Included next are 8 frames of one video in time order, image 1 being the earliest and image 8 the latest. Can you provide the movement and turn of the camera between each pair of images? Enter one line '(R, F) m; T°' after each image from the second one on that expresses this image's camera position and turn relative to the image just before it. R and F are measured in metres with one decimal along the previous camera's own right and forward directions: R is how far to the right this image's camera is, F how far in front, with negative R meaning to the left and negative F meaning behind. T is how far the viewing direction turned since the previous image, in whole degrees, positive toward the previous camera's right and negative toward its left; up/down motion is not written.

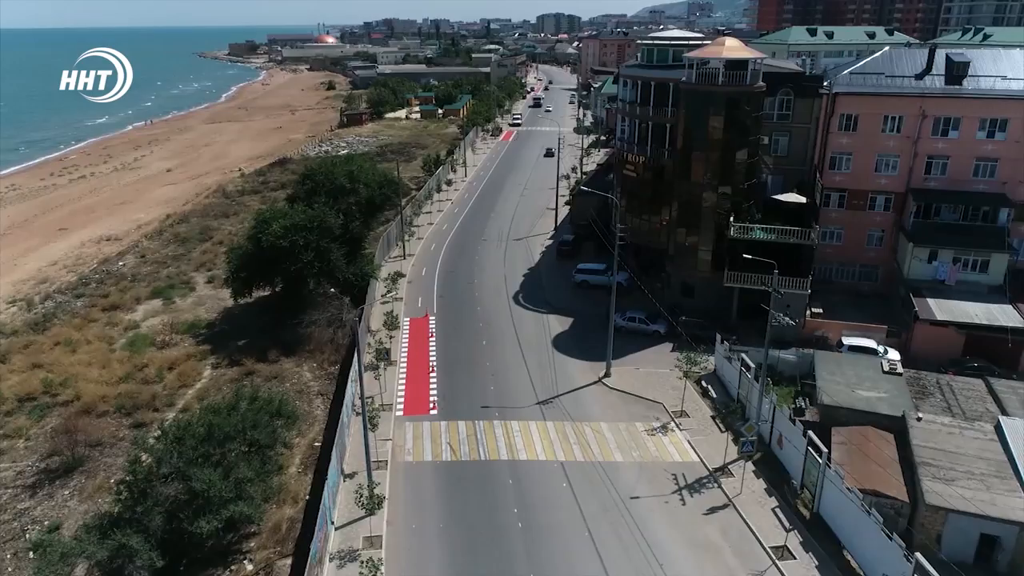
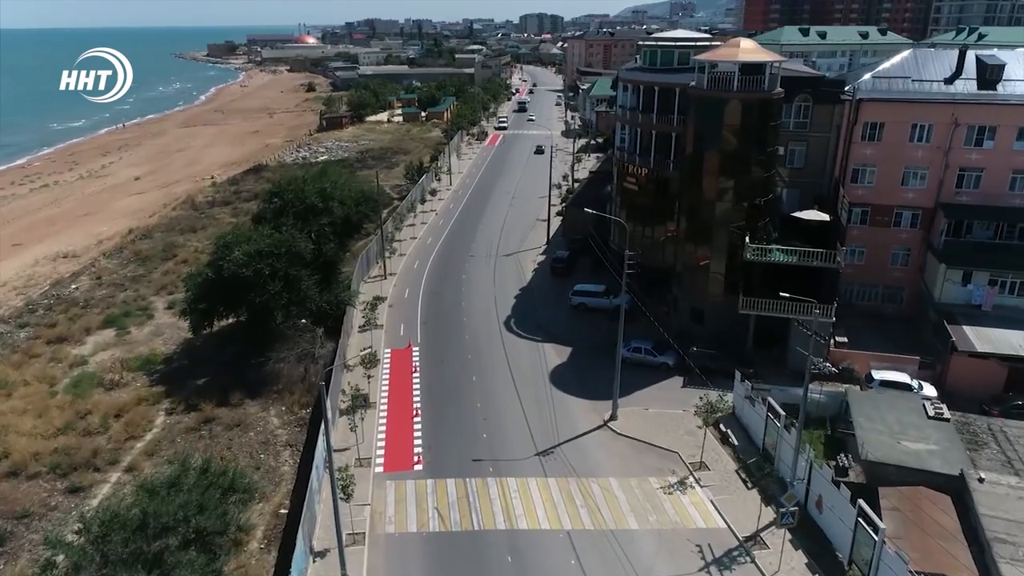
(-0.4, +4.0) m; +1°
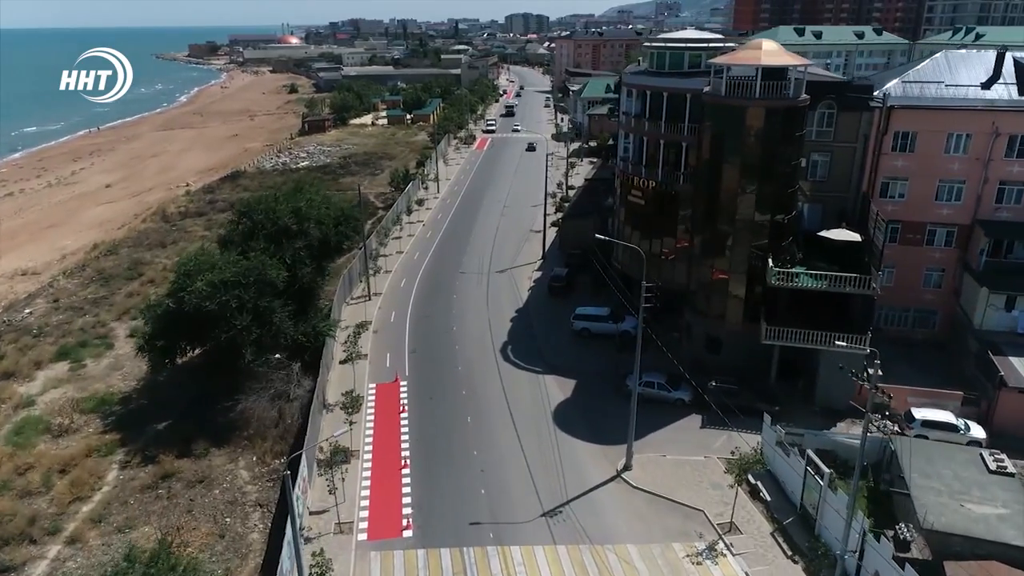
(-0.5, +3.6) m; +1°
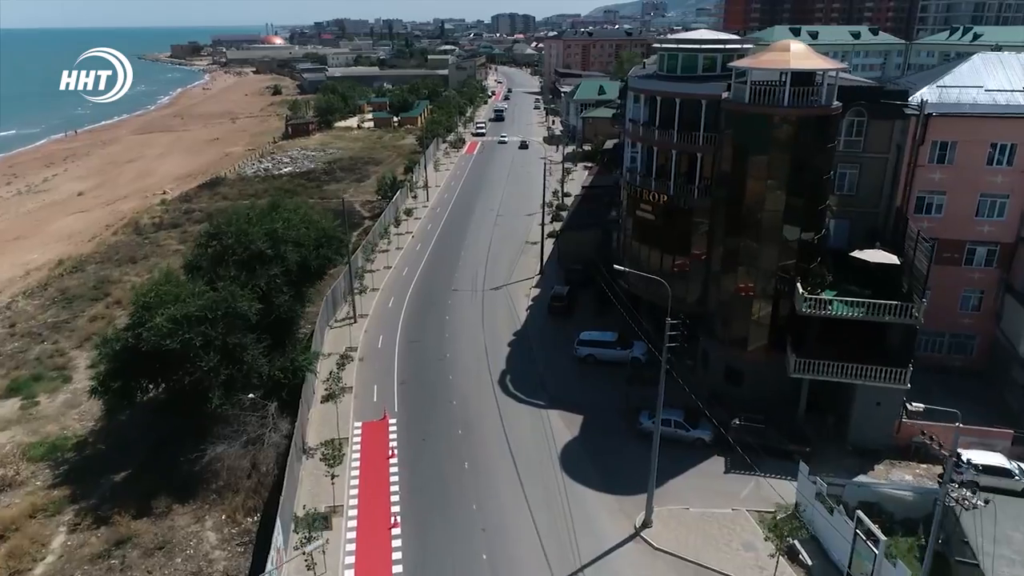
(-0.5, +3.3) m; +1°
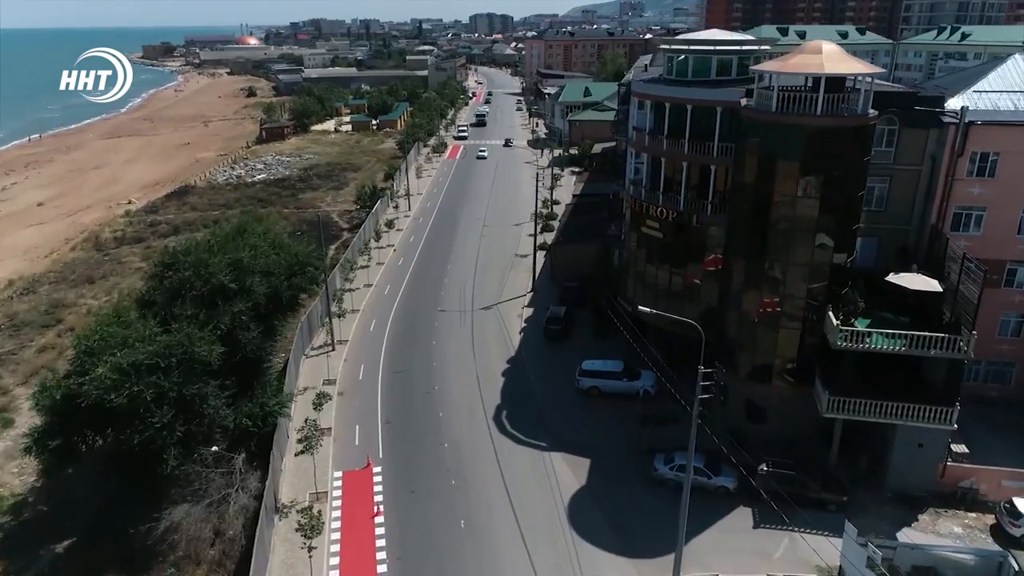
(-0.7, +3.3) m; +2°
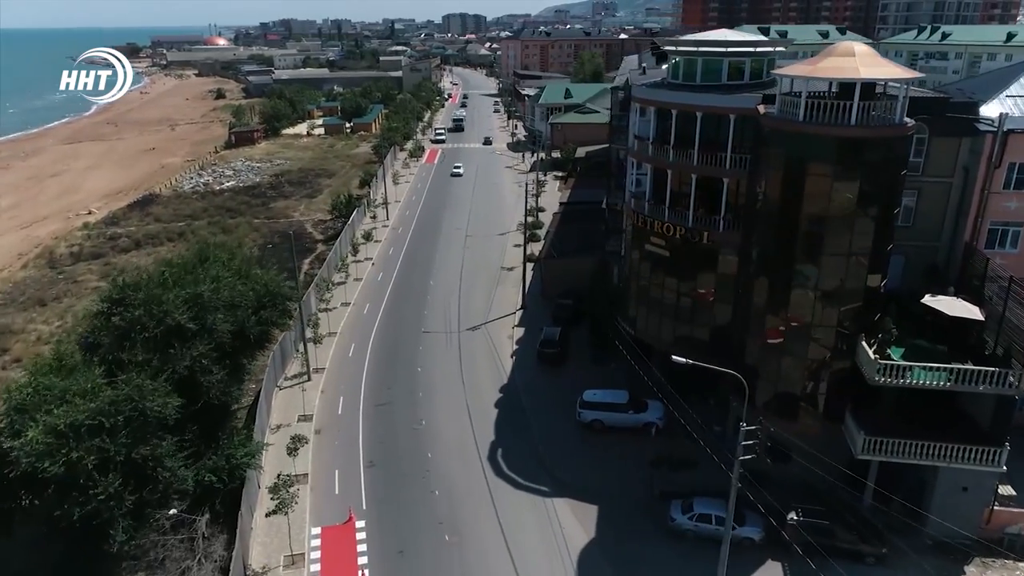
(-0.7, +2.9) m; +2°
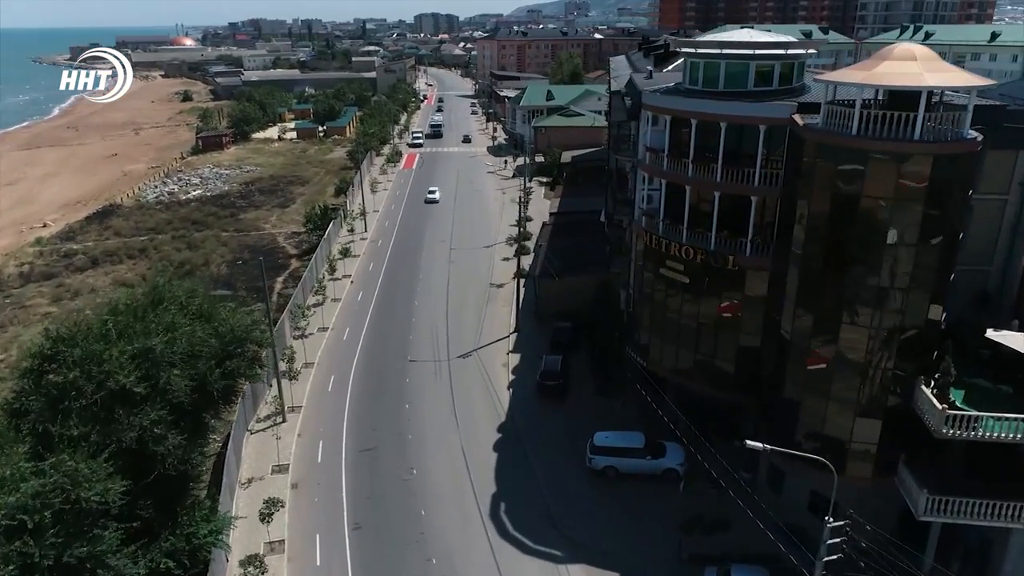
(-0.9, +3.4) m; +2°
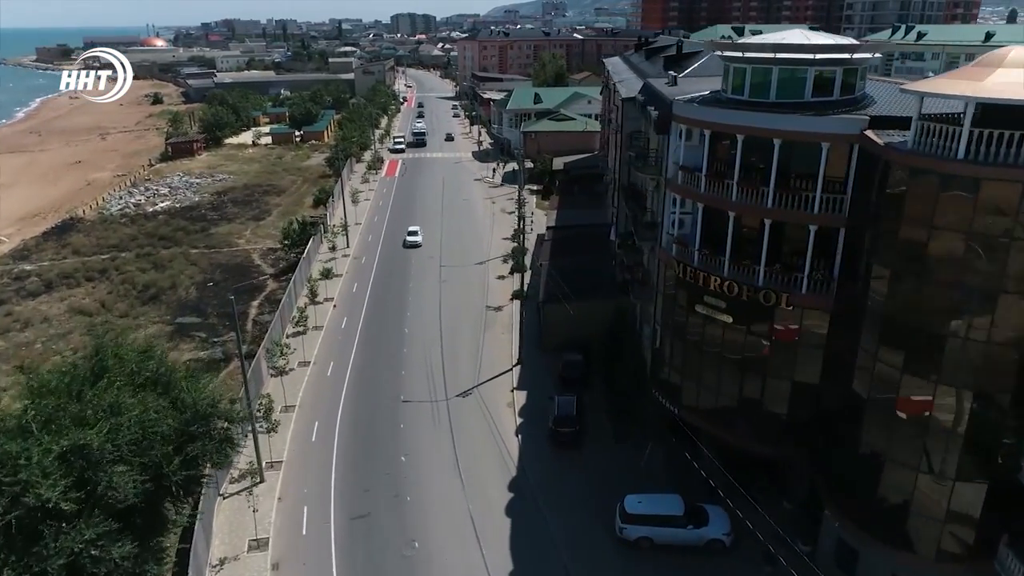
(-1.2, +3.9) m; +2°
